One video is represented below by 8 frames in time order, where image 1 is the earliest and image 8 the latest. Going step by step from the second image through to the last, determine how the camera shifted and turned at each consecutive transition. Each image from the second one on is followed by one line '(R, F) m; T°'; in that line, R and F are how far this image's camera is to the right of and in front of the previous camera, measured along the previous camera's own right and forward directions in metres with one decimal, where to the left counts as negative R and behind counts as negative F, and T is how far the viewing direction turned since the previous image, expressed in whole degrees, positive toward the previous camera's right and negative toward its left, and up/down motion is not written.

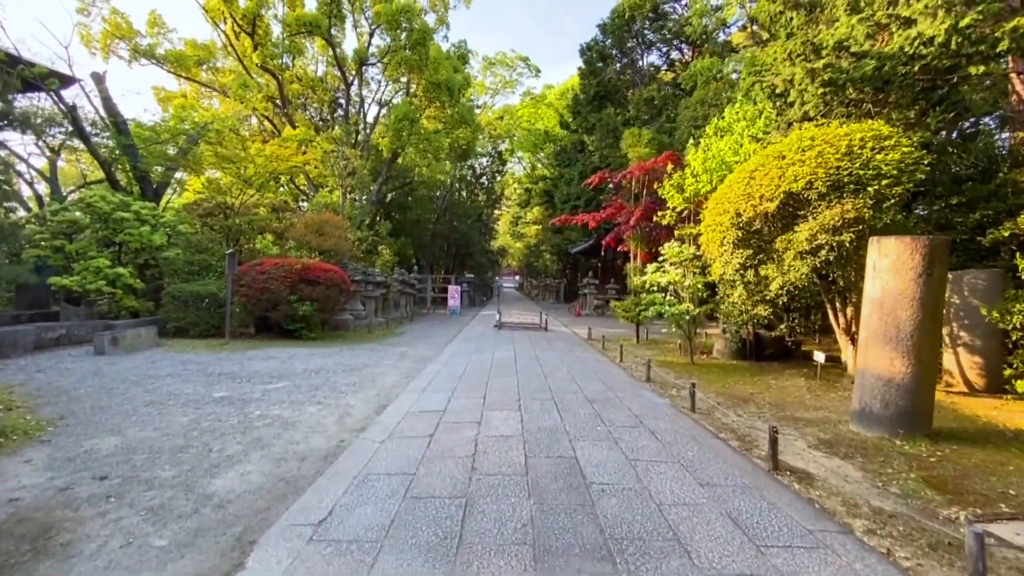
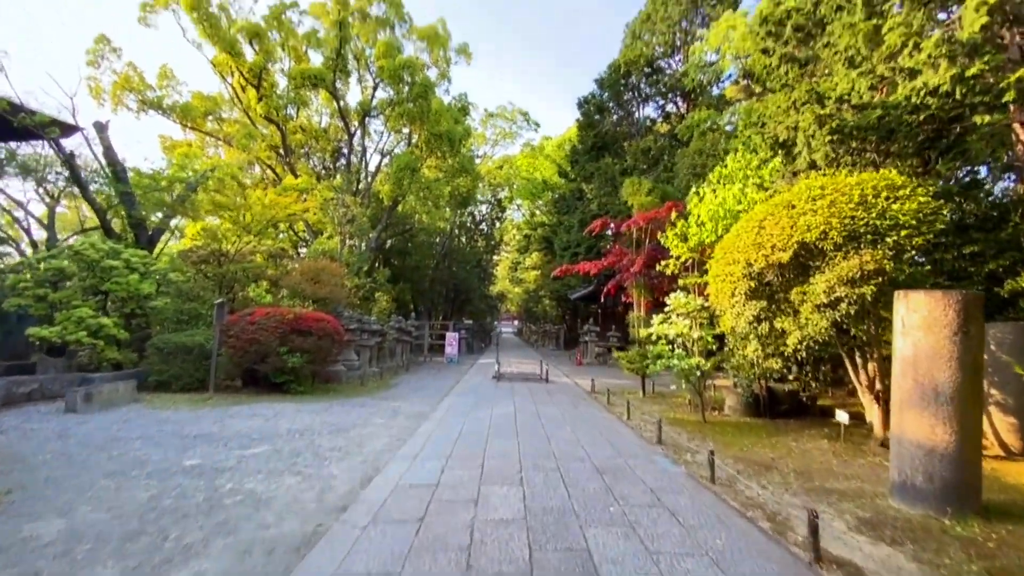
(0.0, +0.3) m; 0°
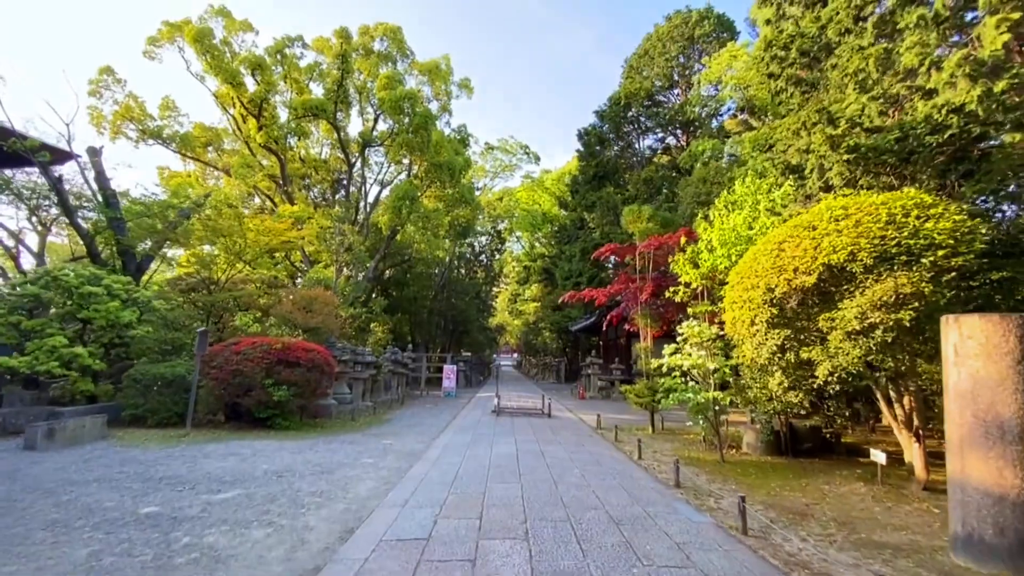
(0.0, +0.4) m; 0°
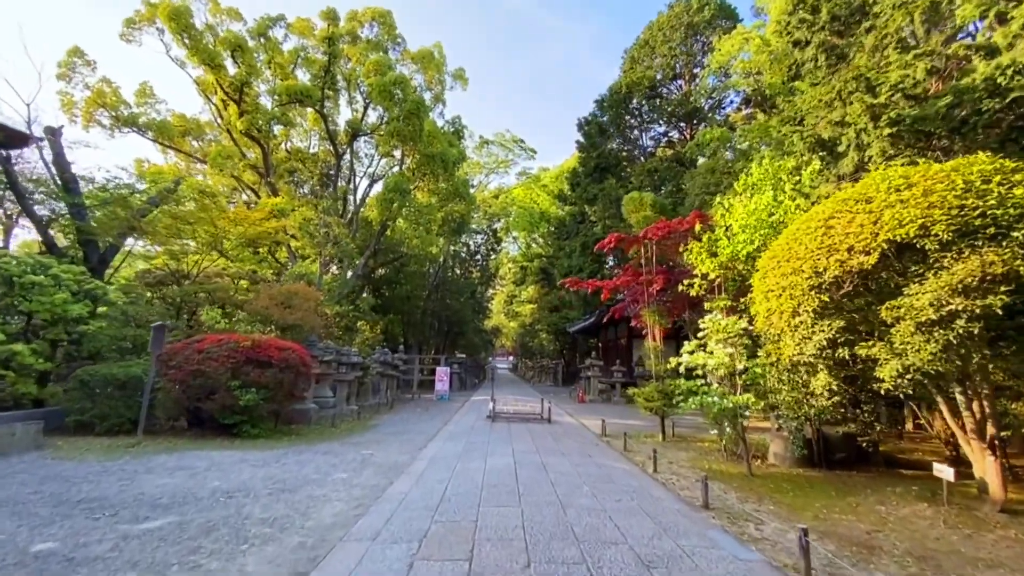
(0.0, +0.8) m; +1°
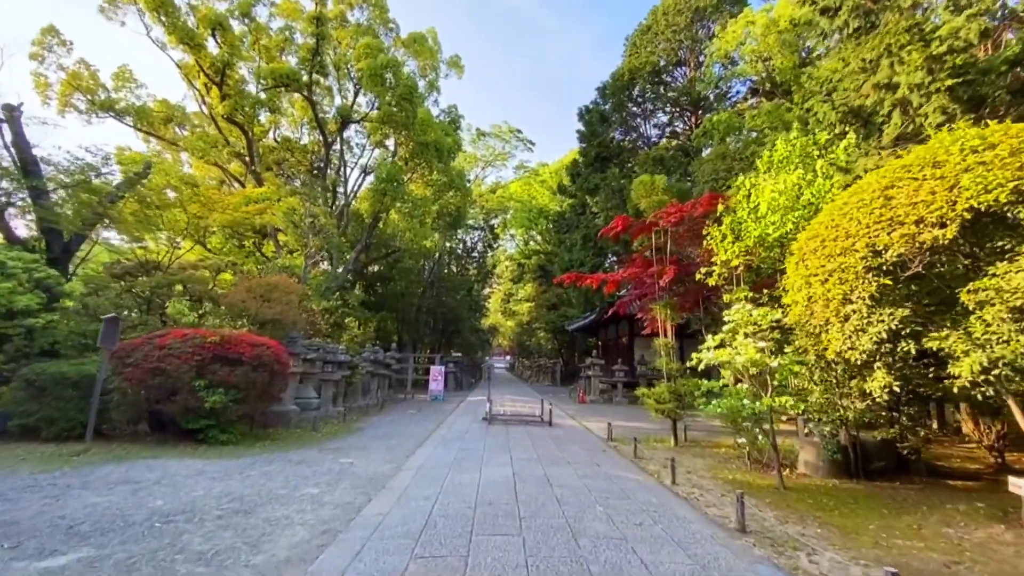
(0.0, +0.7) m; 0°
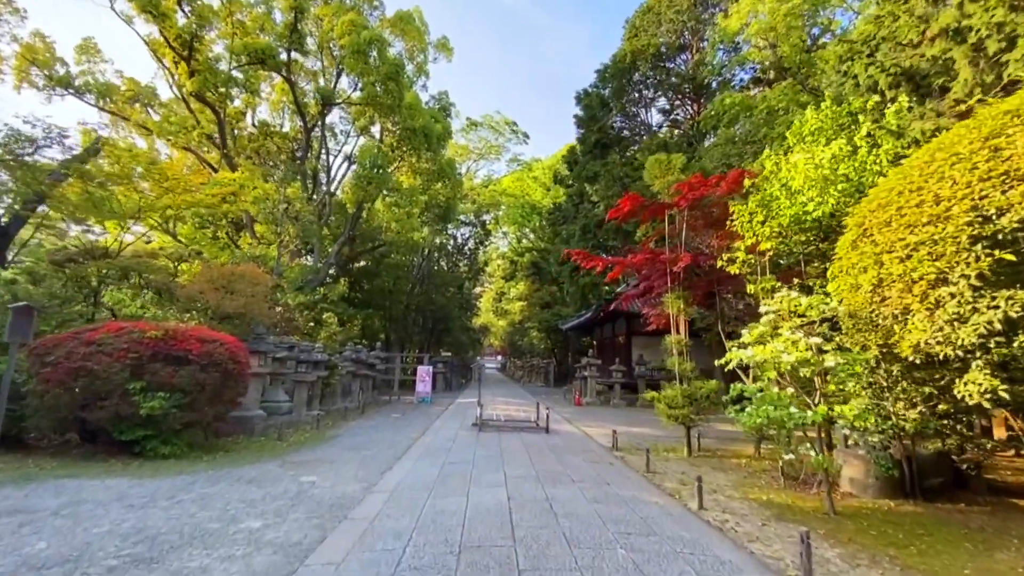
(0.0, +0.9) m; +1°
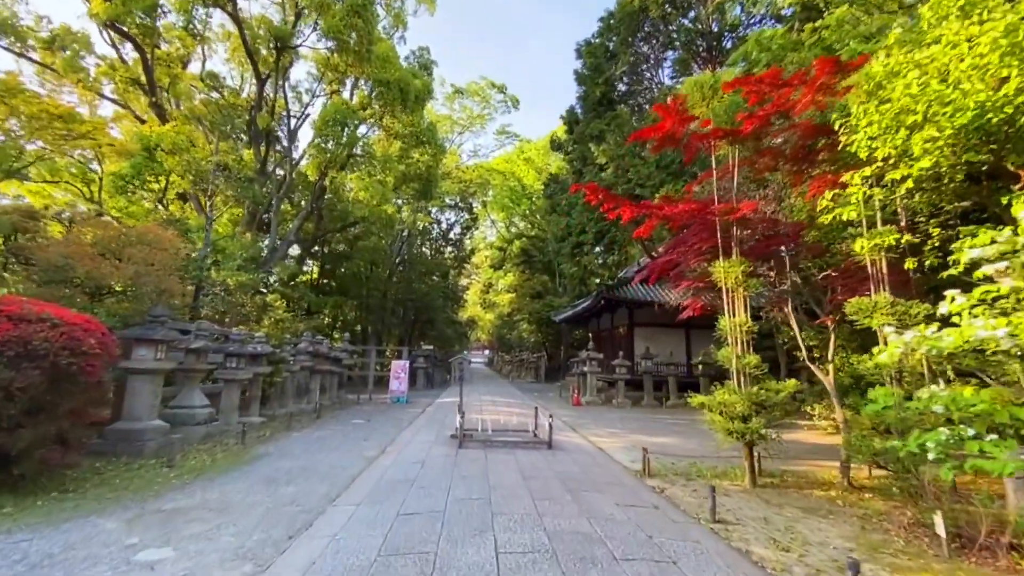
(-0.1, +2.0) m; +2°
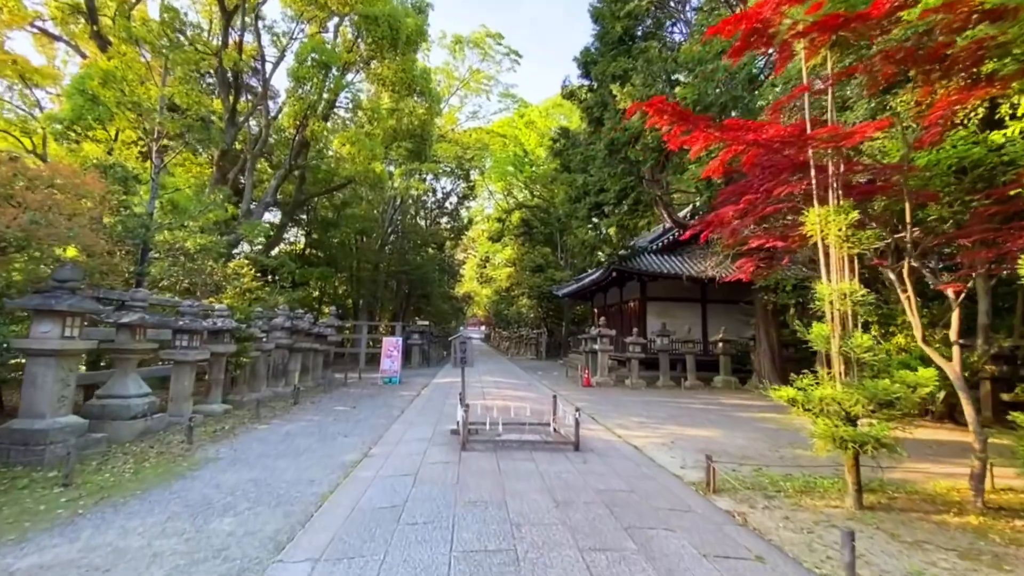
(-0.2, +1.3) m; +1°
